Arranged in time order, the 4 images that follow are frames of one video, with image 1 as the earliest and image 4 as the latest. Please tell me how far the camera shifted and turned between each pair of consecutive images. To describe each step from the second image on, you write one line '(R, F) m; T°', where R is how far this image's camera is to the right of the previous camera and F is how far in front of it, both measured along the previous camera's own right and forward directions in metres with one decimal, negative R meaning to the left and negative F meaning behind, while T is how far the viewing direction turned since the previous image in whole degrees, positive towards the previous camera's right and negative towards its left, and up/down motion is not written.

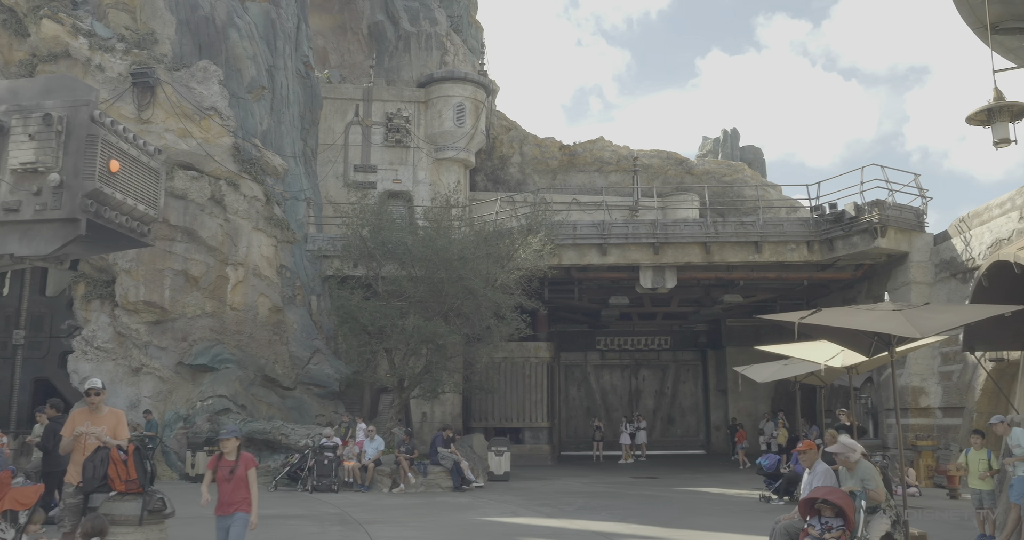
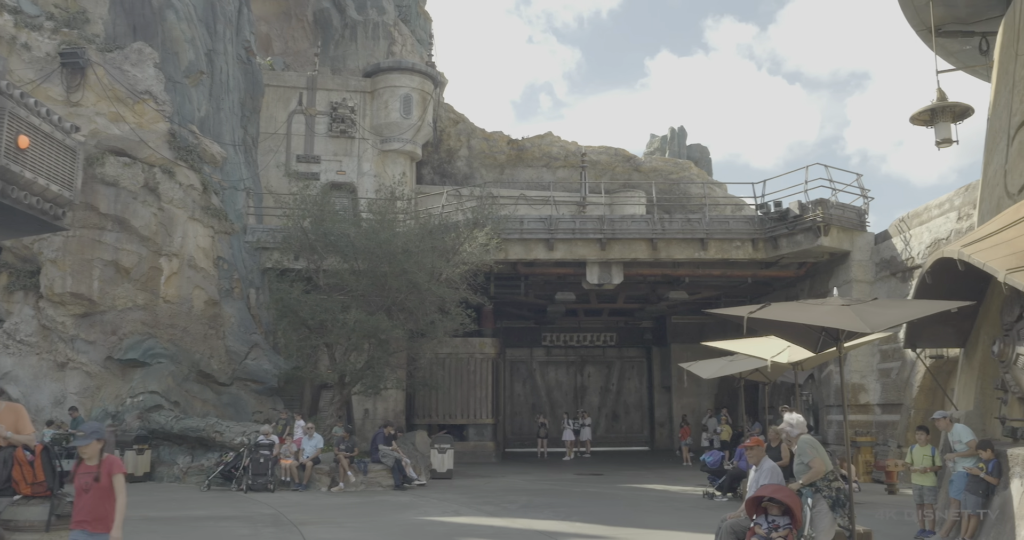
(0.0, +0.3) m; +4°
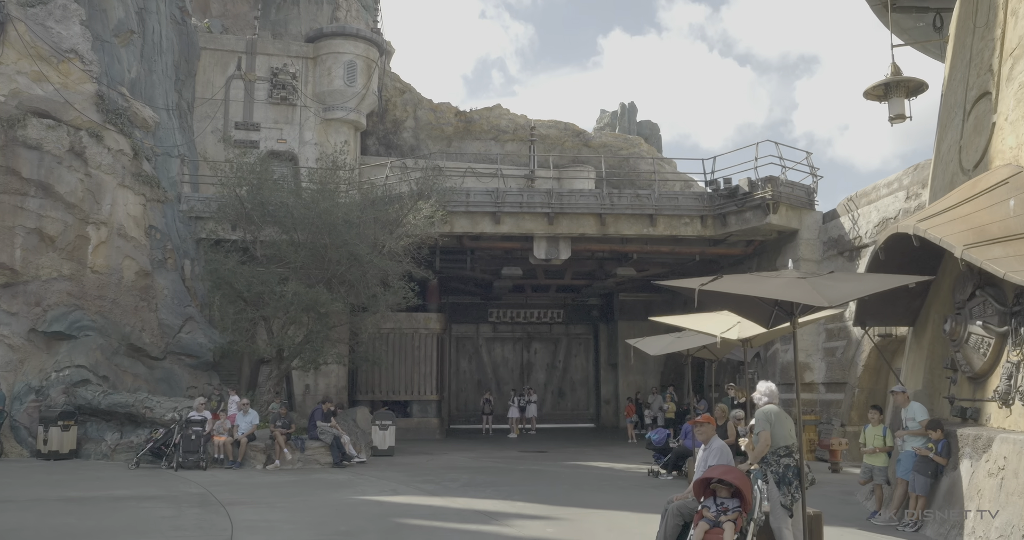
(+0.1, +0.4) m; +3°
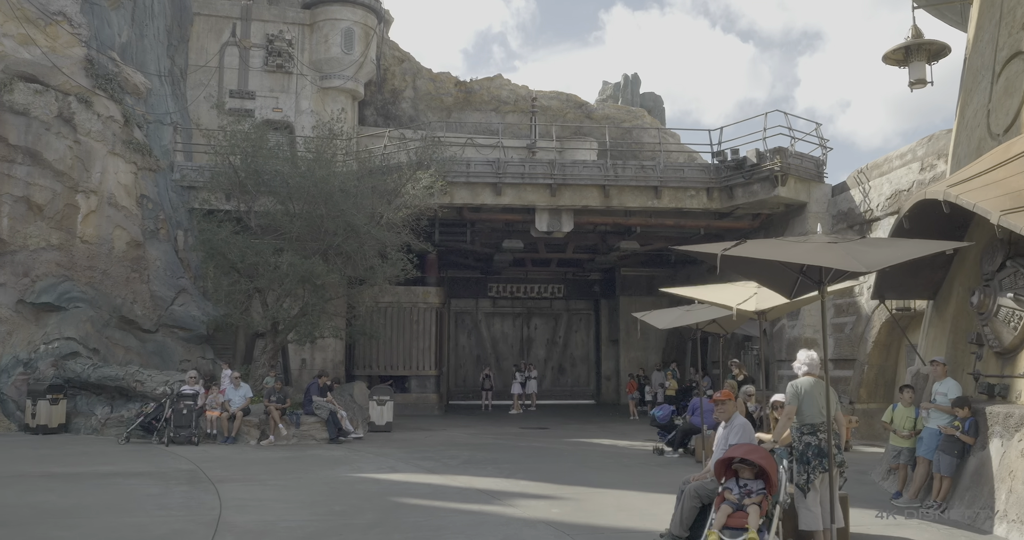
(-0.1, +0.5) m; 0°
